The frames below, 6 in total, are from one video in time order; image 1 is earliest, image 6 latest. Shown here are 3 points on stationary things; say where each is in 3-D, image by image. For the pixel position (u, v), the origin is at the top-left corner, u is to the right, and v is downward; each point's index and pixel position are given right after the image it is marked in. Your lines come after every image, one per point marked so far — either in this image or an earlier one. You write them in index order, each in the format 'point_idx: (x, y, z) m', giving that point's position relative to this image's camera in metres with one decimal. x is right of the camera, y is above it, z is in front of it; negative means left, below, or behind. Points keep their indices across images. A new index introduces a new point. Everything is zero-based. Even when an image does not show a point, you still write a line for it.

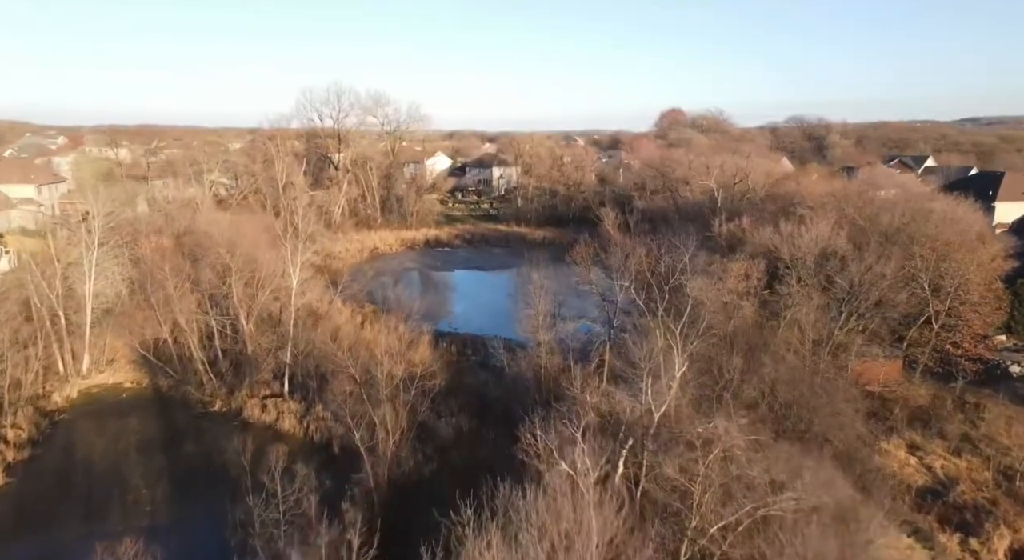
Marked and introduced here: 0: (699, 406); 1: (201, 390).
0: (+3.2, -2.2, +11.3) m
1: (-7.4, -2.6, +15.4) m
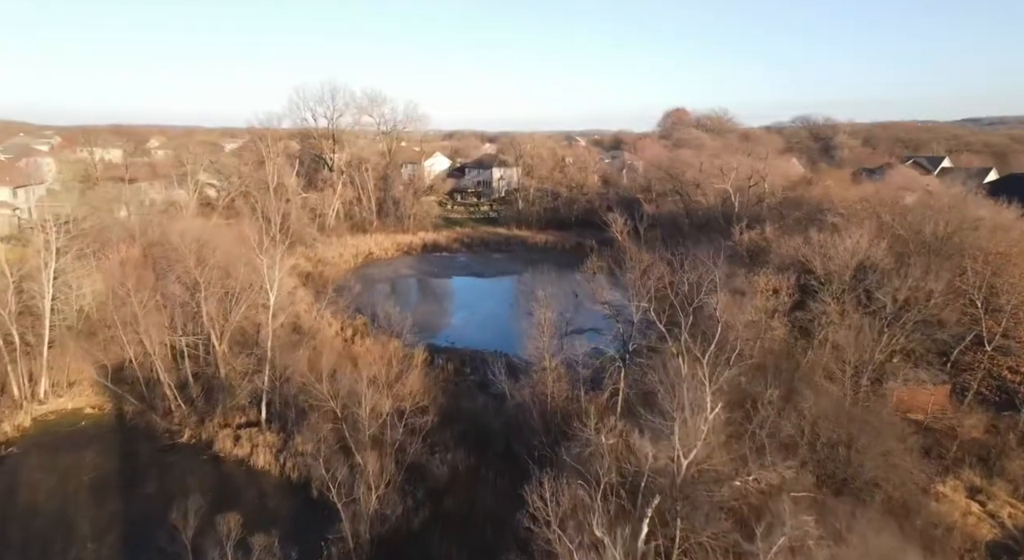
0: (+3.3, -2.5, +9.8) m
1: (-7.3, -3.0, +13.9) m
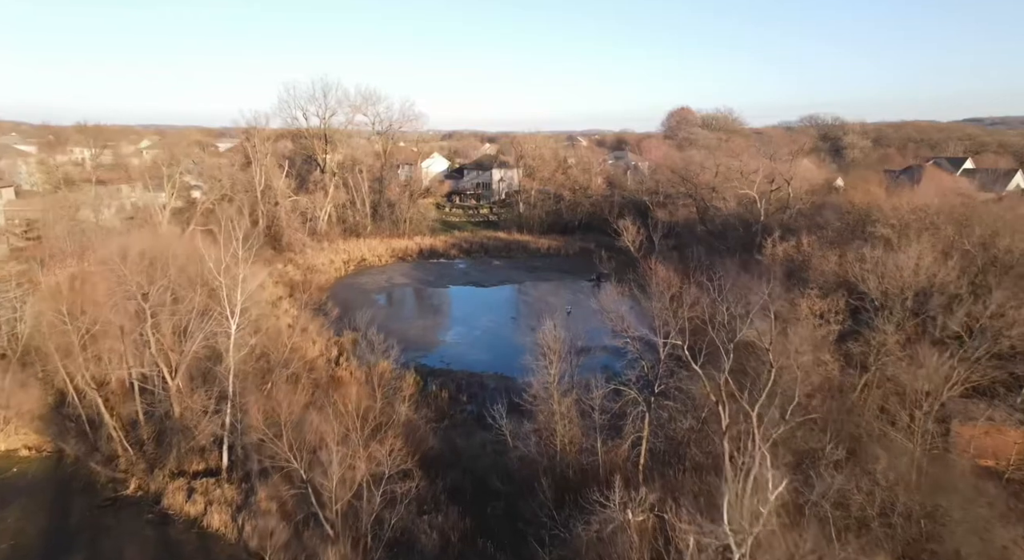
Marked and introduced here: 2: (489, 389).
0: (+3.3, -3.0, +7.8) m
1: (-7.3, -3.4, +11.9) m
2: (-0.6, -2.9, +17.2) m
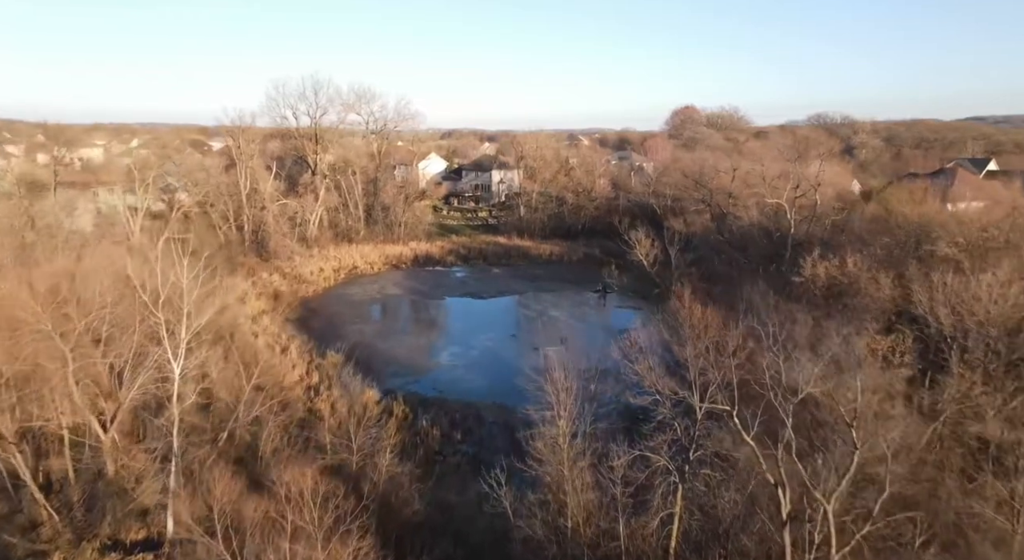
0: (+3.3, -3.5, +5.8) m
1: (-7.3, -3.9, +9.9) m
2: (-0.5, -3.4, +15.2) m
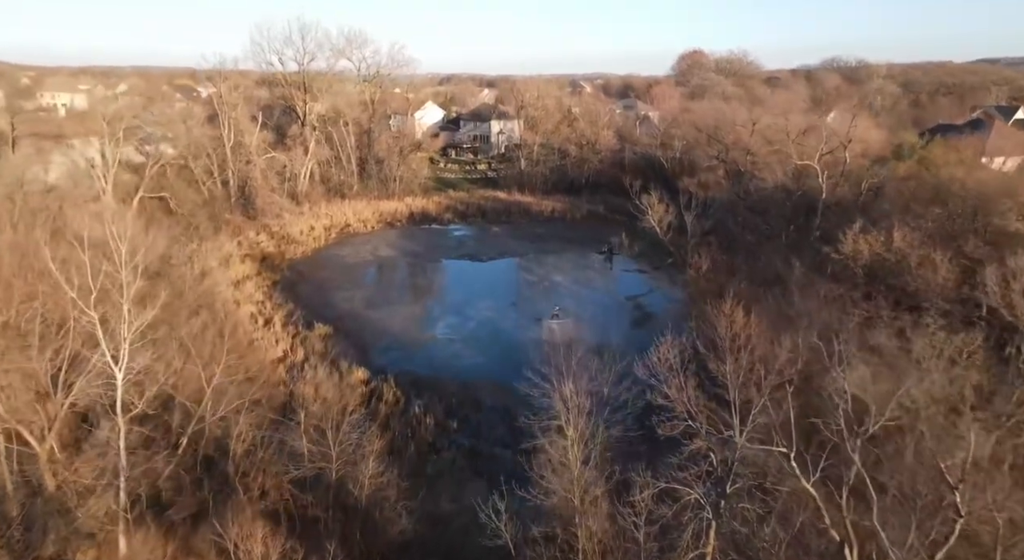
0: (+3.4, -3.6, +4.5) m
1: (-7.3, -3.7, +8.7) m
2: (-0.5, -2.8, +13.9) m
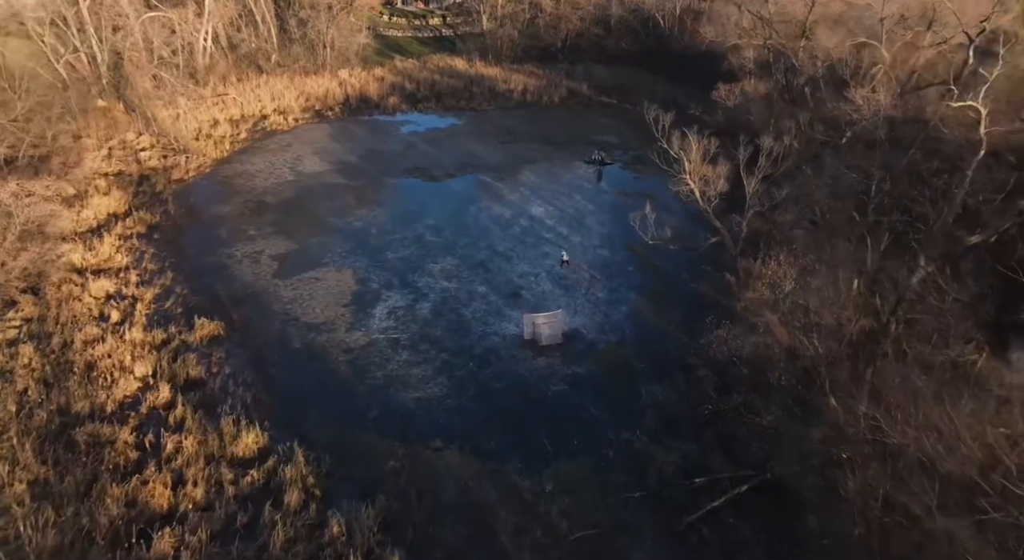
0: (+3.5, -6.2, +0.3) m
1: (-7.3, -5.6, +3.7) m
2: (-0.9, -3.3, +8.9) m
